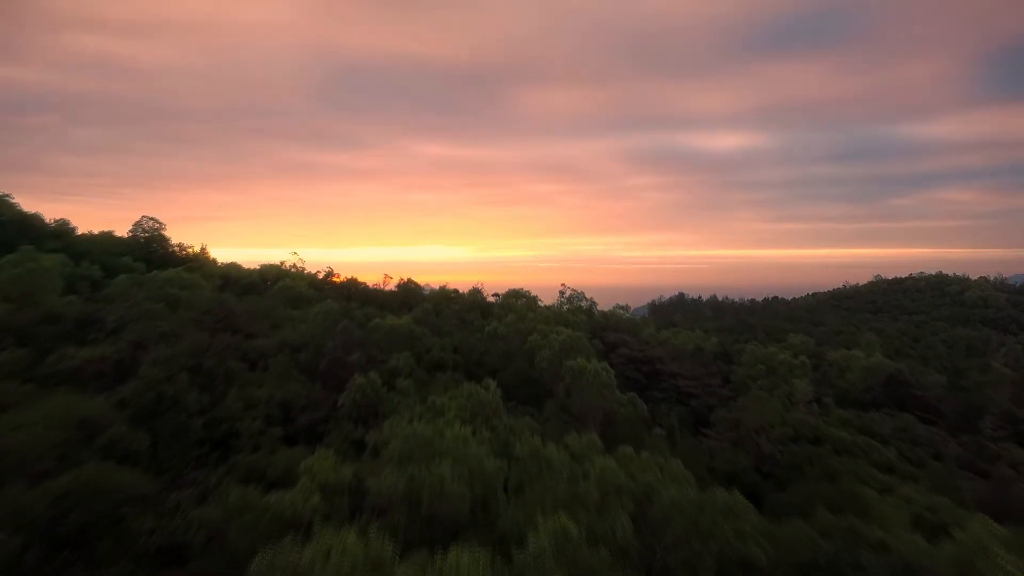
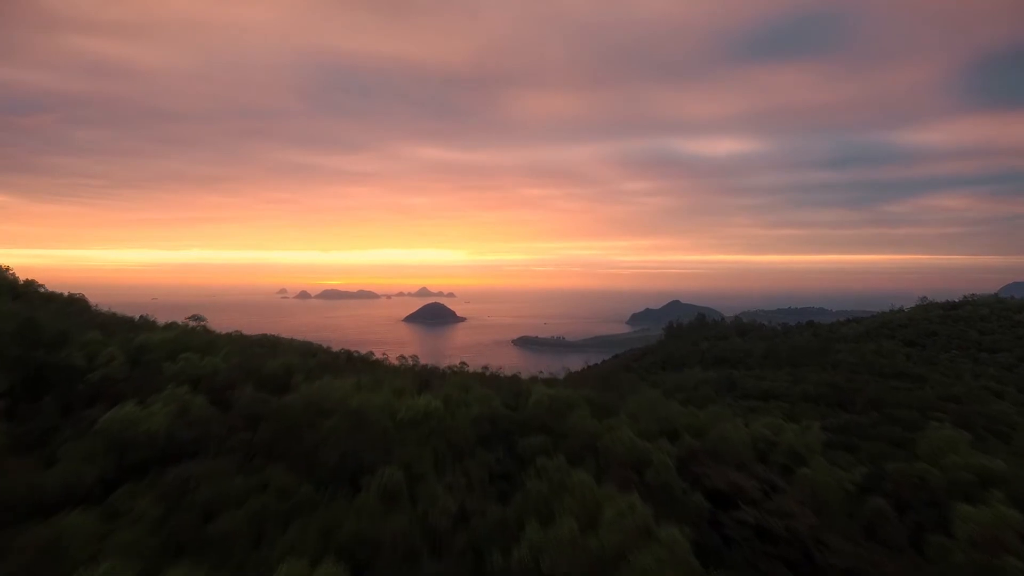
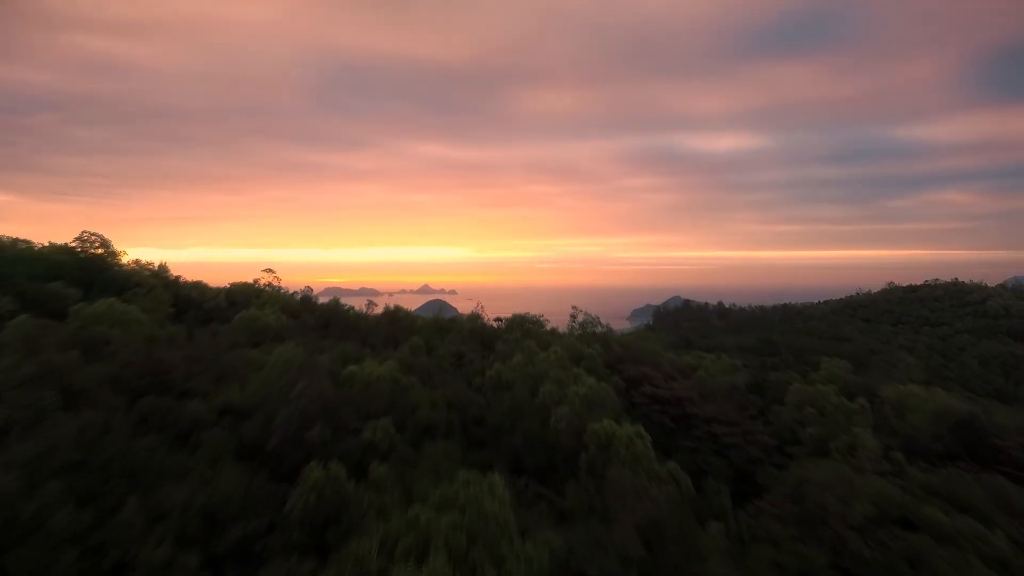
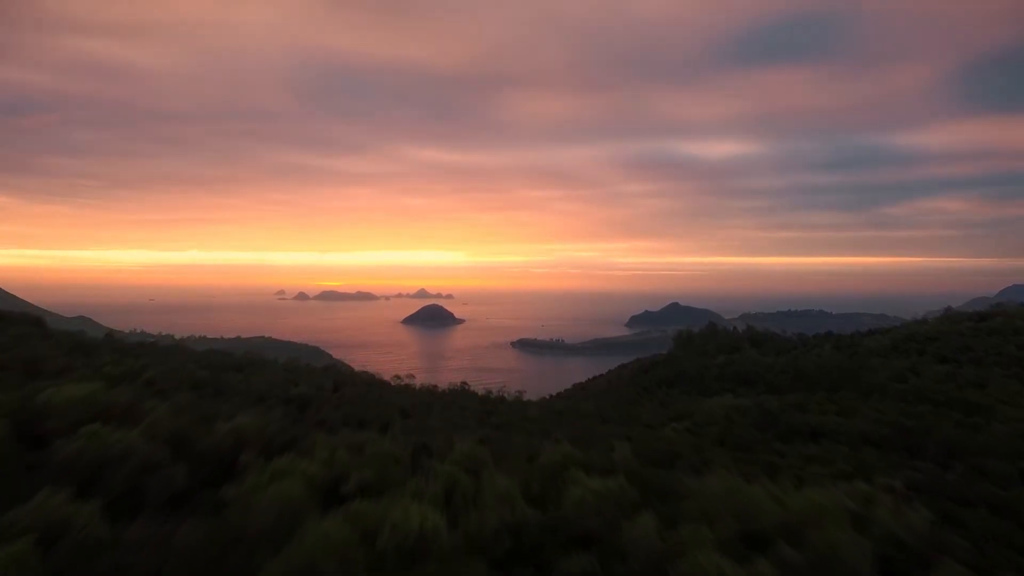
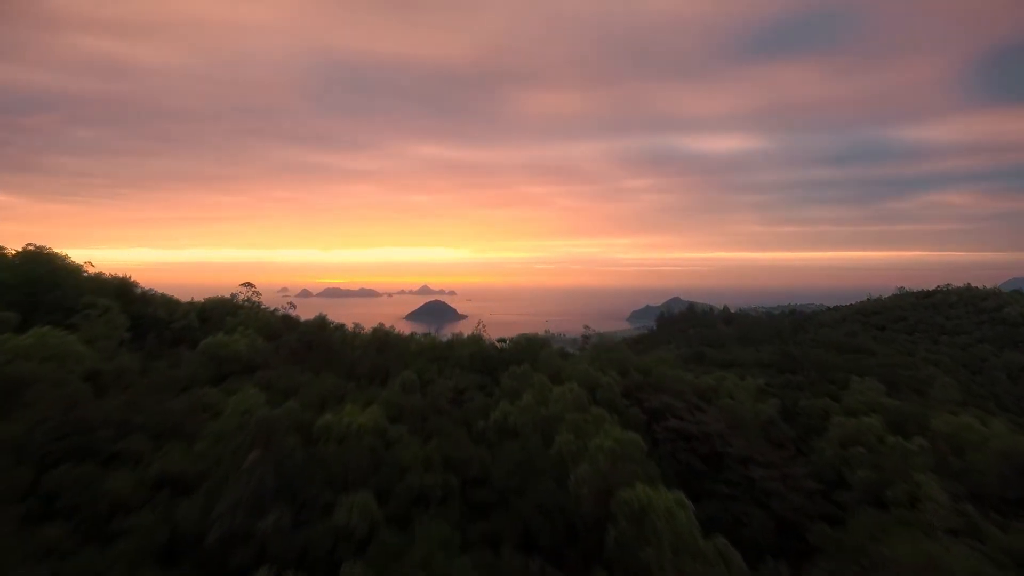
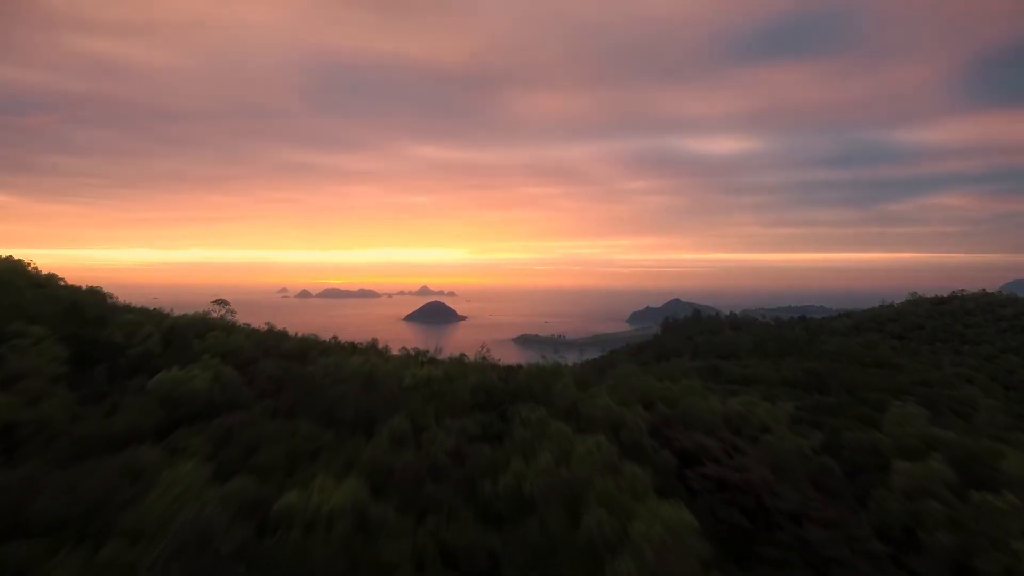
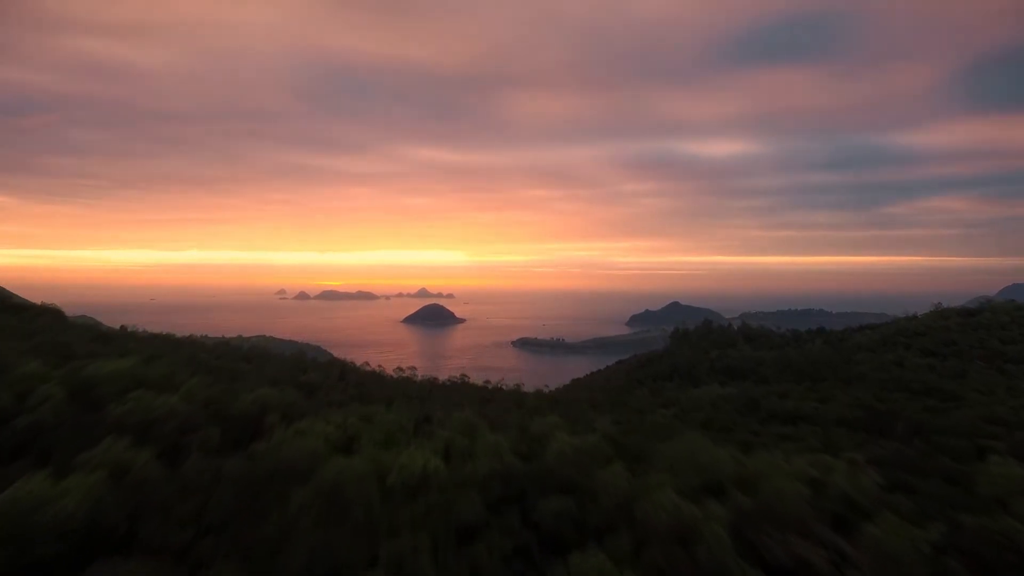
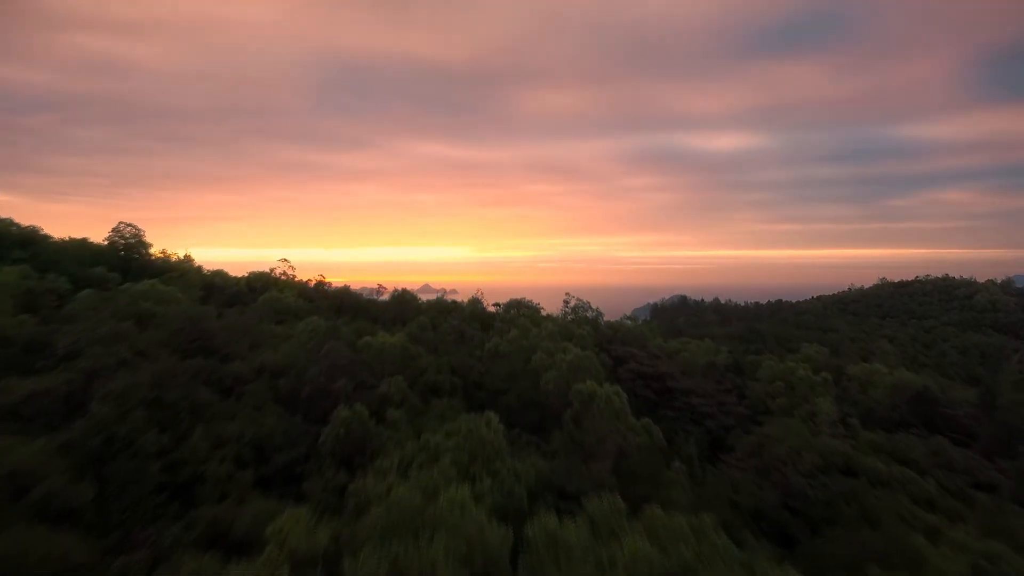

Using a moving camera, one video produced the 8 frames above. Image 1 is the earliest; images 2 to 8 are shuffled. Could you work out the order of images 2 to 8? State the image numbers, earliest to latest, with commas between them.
8, 3, 5, 6, 2, 7, 4
